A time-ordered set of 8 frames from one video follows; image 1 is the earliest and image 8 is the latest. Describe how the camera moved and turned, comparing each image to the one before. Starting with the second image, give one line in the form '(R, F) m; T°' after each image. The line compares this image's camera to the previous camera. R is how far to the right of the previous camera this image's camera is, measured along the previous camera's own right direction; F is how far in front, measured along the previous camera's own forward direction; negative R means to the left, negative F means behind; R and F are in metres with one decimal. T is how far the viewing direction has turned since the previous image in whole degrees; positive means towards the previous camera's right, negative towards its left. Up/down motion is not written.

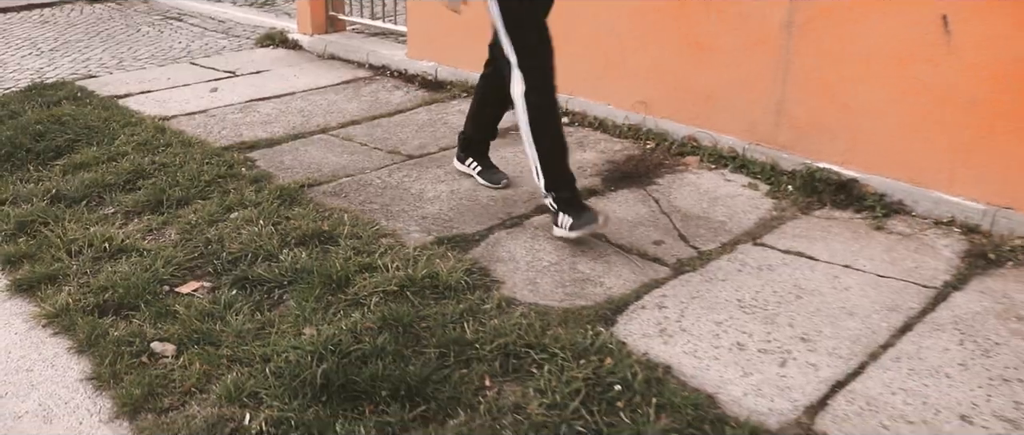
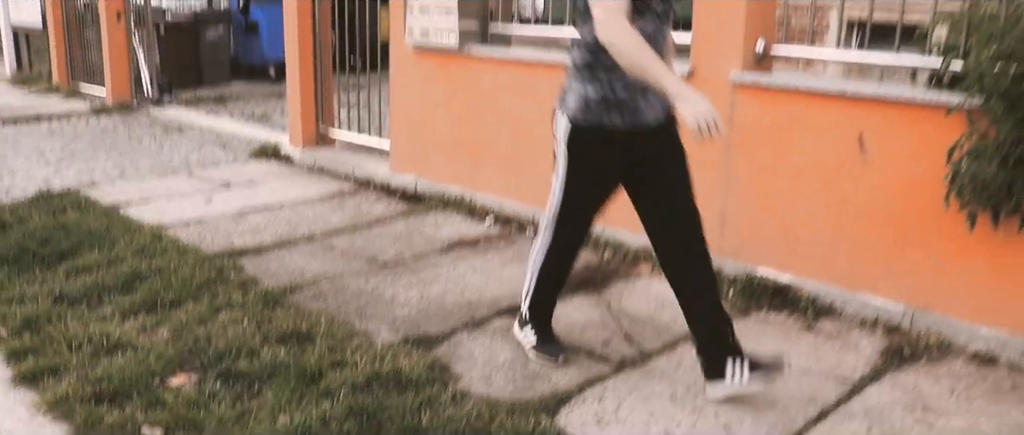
(+0.1, -0.4) m; 0°
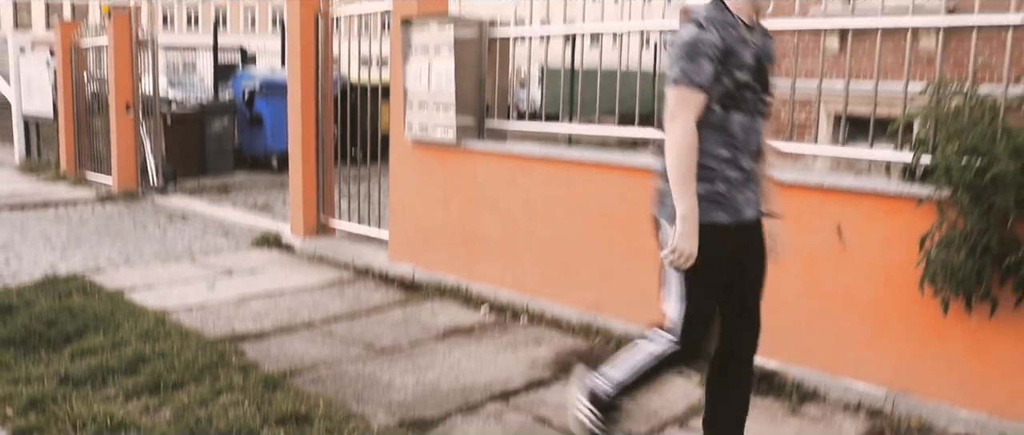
(0.0, -0.2) m; 0°
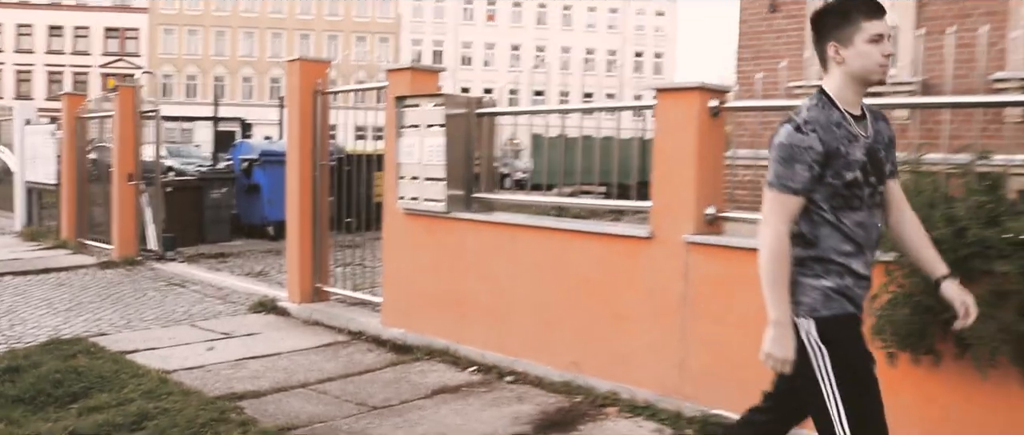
(+0.1, -0.3) m; 0°
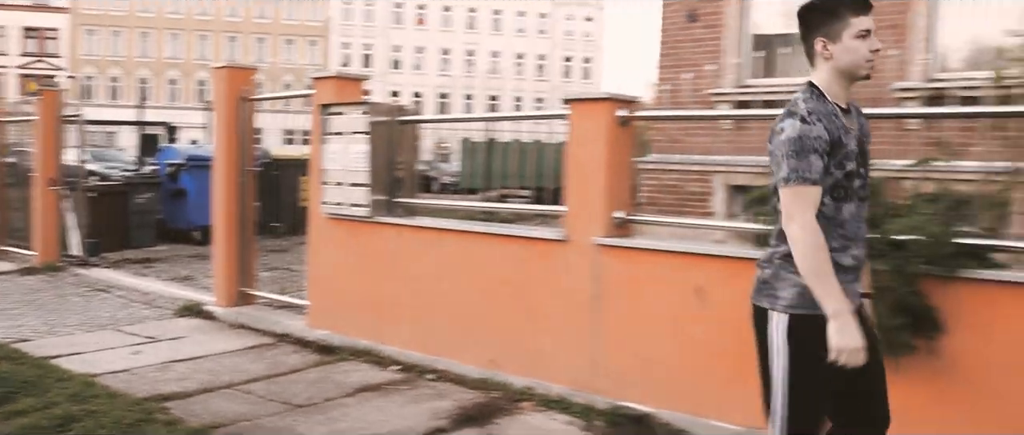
(+0.1, -0.3) m; +4°
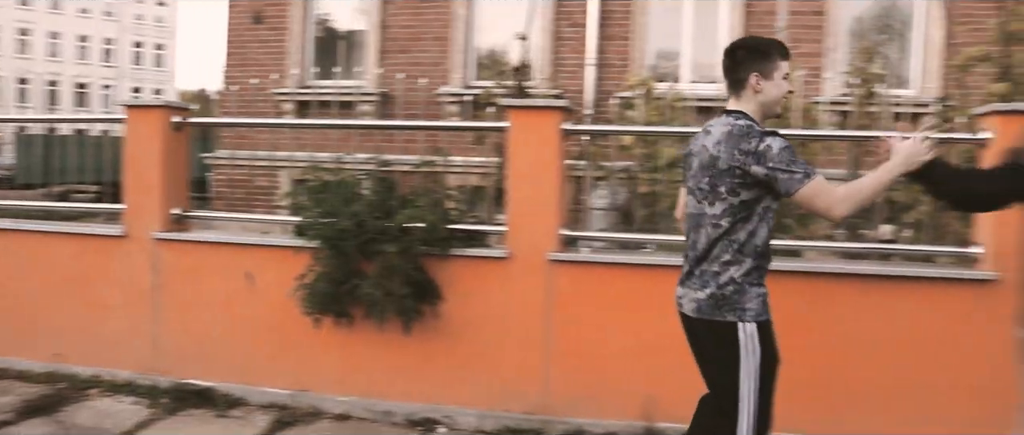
(+0.1, +0.6) m; +7°
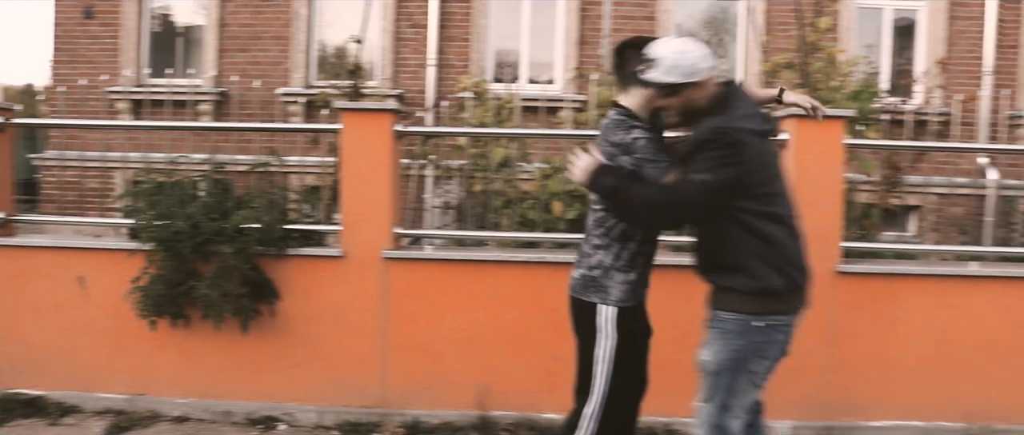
(+0.2, -0.1) m; +8°
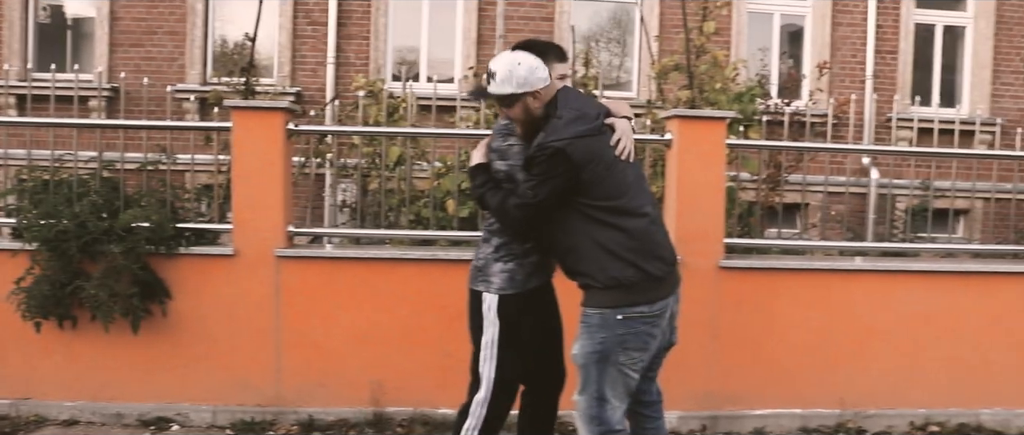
(+0.1, -0.1) m; +5°
